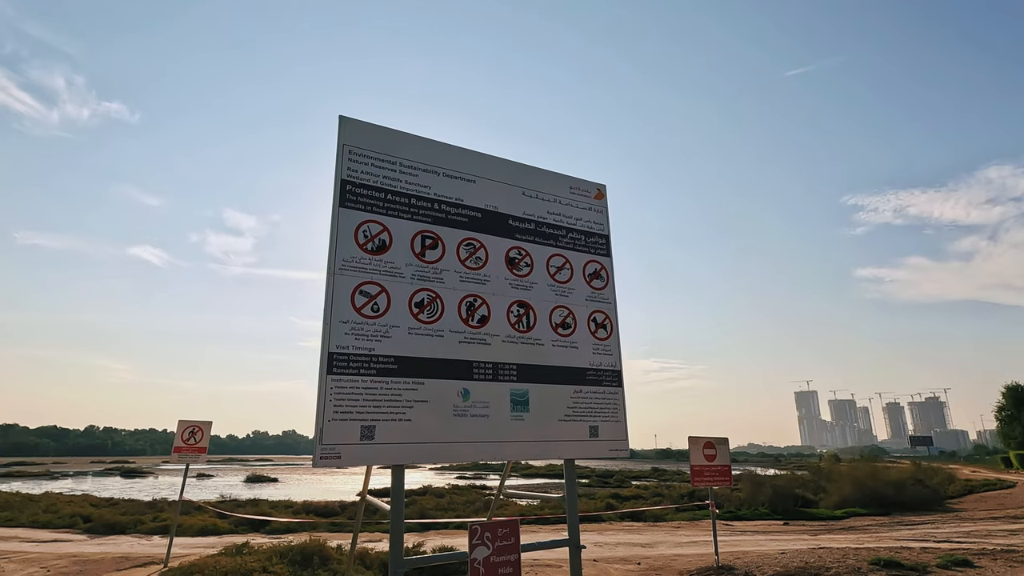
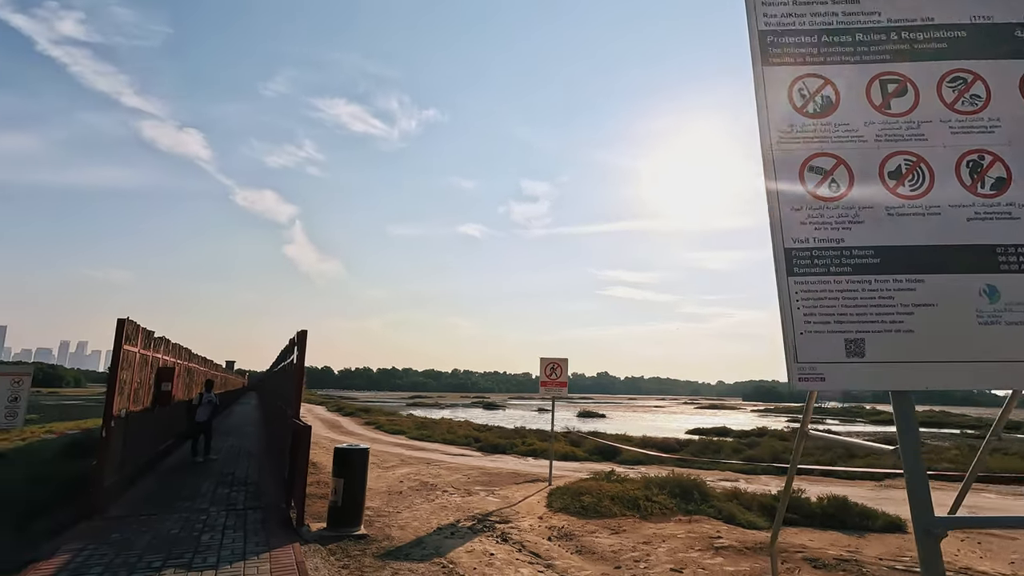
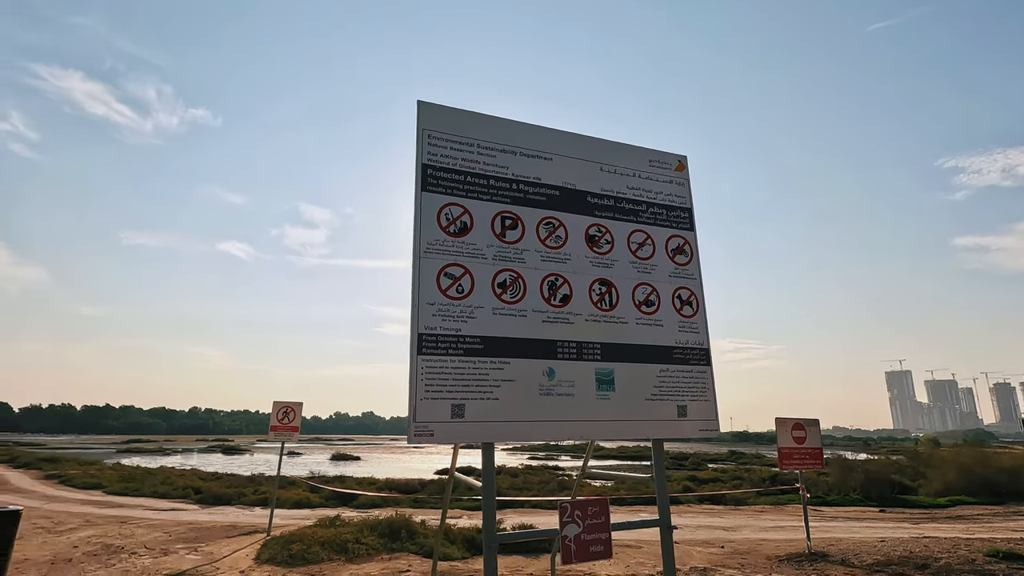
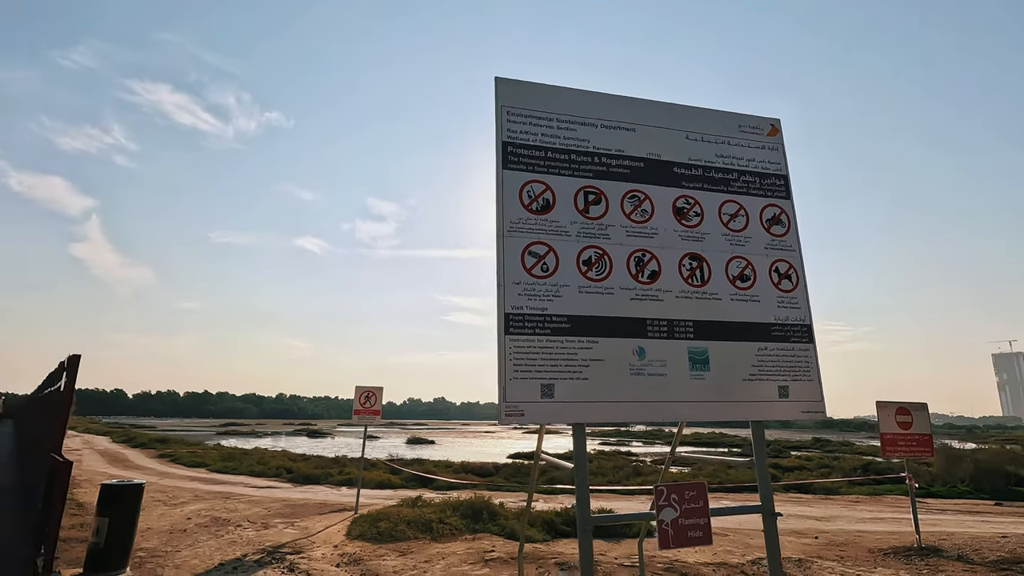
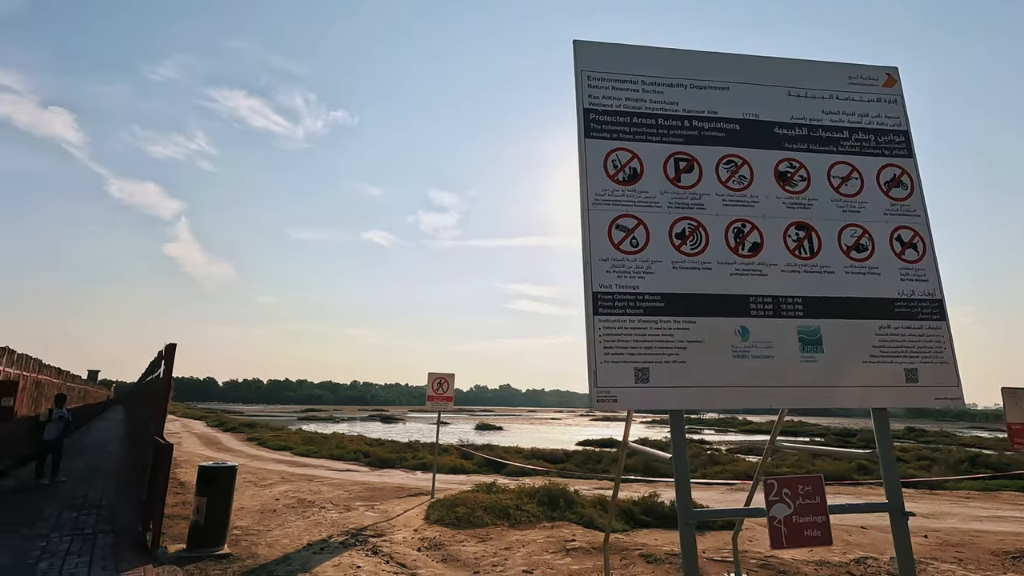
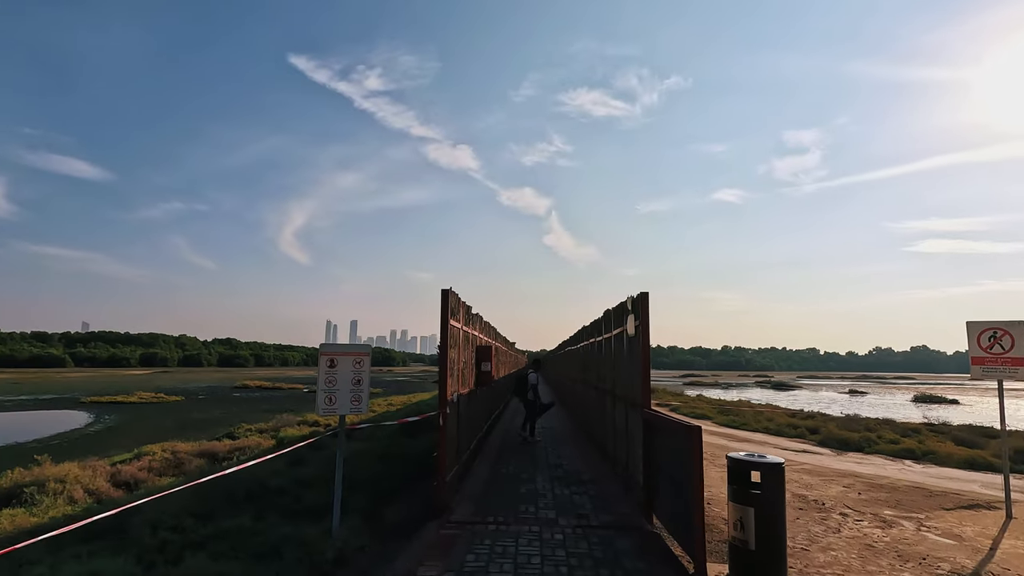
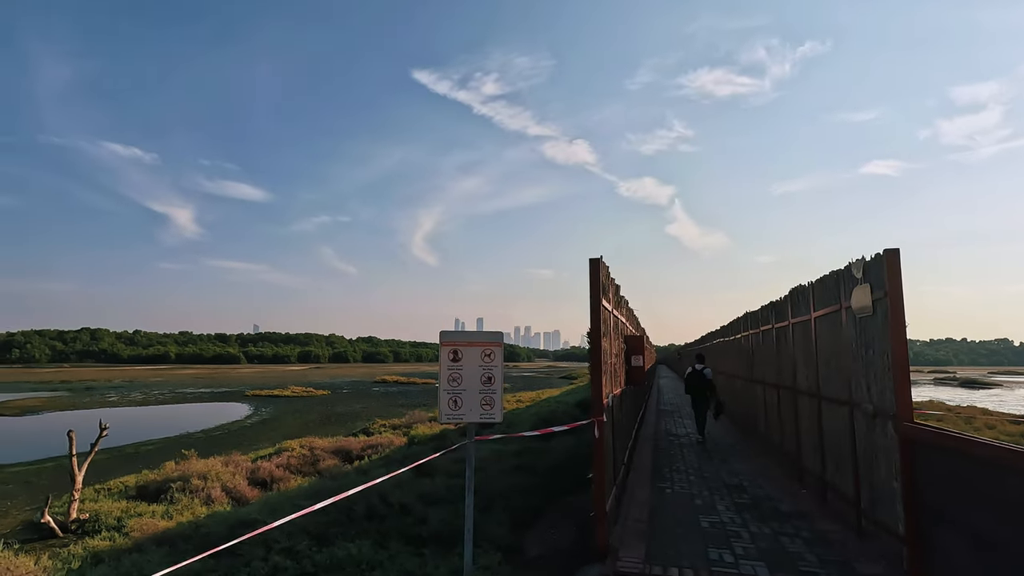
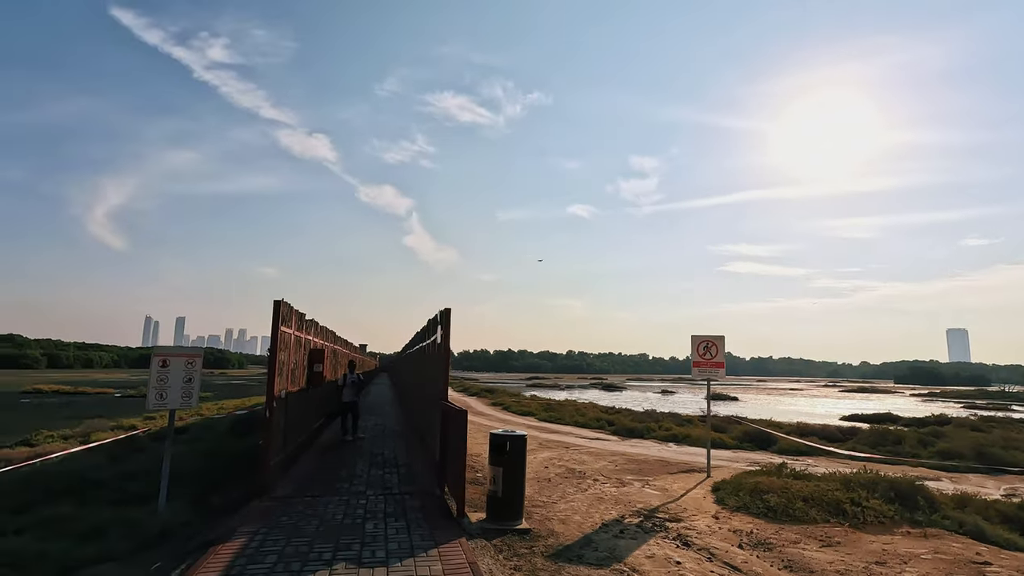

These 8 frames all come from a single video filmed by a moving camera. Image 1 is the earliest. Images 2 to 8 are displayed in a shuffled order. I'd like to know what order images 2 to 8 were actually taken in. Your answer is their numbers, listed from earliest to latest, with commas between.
3, 4, 5, 2, 8, 6, 7
